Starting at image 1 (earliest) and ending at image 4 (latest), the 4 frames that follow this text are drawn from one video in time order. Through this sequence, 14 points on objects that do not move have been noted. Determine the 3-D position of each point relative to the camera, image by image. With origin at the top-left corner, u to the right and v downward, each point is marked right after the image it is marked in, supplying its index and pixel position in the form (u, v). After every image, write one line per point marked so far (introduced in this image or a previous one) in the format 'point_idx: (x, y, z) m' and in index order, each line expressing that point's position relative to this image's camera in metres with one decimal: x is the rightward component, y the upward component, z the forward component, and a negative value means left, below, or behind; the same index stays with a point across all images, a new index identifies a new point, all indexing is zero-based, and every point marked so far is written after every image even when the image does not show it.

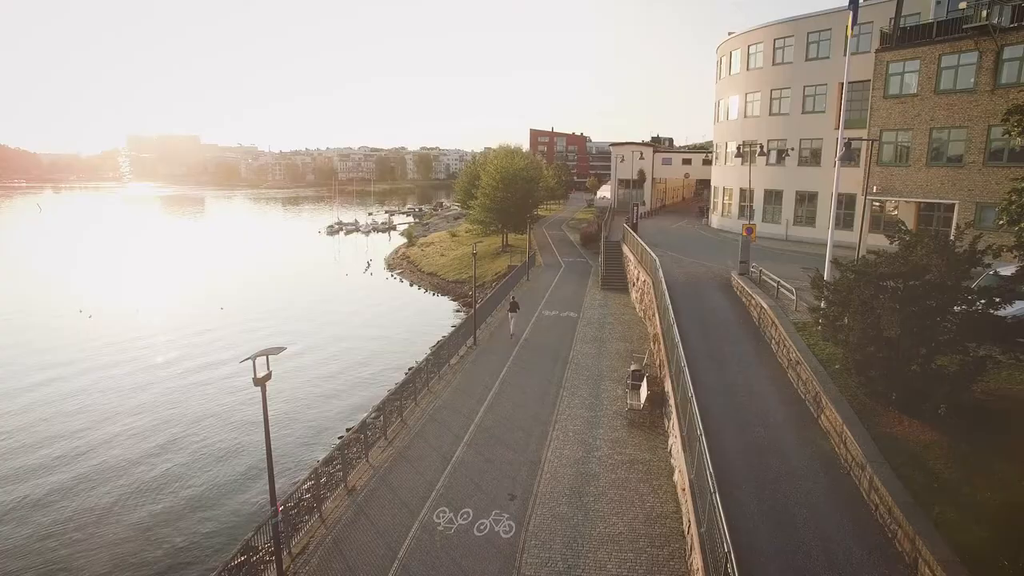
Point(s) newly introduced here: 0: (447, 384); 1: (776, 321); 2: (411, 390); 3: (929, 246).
0: (-2.1, -3.1, +18.8) m
1: (+7.5, -0.9, +16.8) m
2: (-3.0, -3.0, +17.1) m
3: (+7.8, +0.8, +11.1) m
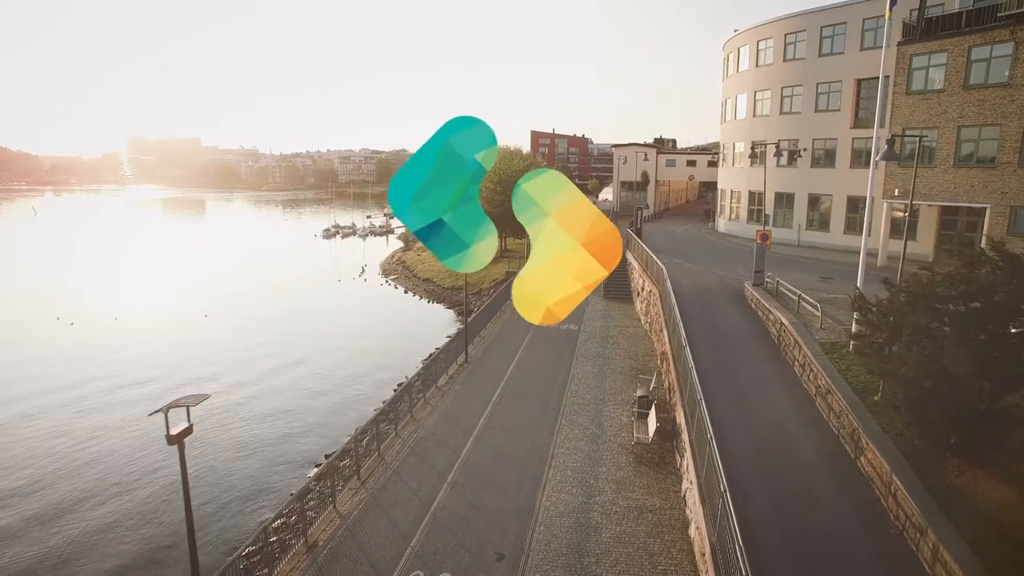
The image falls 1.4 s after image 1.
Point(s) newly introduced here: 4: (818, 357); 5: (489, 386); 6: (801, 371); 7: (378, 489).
0: (-2.3, -3.5, +17.0) m
1: (+7.3, -1.3, +15.0) m
2: (-3.2, -3.4, +15.3) m
3: (+7.6, +0.4, +9.3) m
4: (+7.2, -1.6, +13.9) m
5: (-0.7, -3.1, +18.5) m
6: (+7.3, -2.1, +14.9) m
7: (-2.9, -4.3, +12.7) m
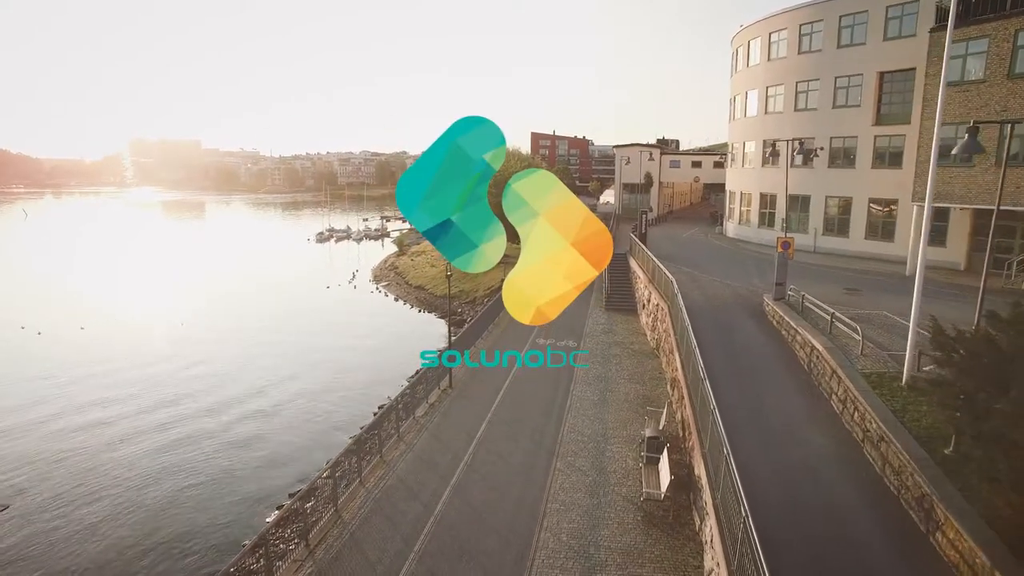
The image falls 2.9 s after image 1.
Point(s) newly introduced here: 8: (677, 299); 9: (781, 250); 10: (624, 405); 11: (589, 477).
0: (-2.6, -3.9, +14.6) m
1: (+7.0, -1.8, +12.6) m
2: (-3.5, -3.9, +13.0) m
3: (+7.3, 0.0, +7.0) m
4: (+6.9, -2.1, +11.5) m
5: (-1.0, -3.5, +16.1) m
6: (+7.0, -2.5, +12.5) m
7: (-3.2, -4.8, +10.3) m
8: (+5.3, -0.4, +19.0) m
9: (+8.6, +1.2, +18.8) m
10: (+3.2, -3.3, +16.6) m
11: (+1.7, -4.1, +12.8) m
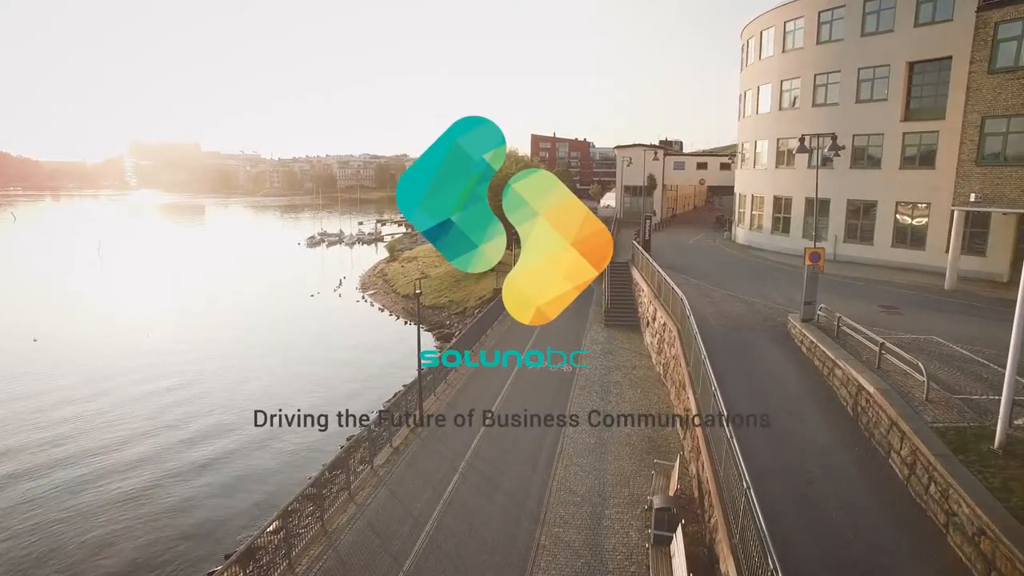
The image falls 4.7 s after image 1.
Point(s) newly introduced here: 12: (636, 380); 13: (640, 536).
0: (-3.1, -4.4, +11.8) m
1: (+6.5, -2.3, +9.8) m
2: (-4.0, -4.4, +10.2) m
3: (+6.8, -0.5, +4.2) m
4: (+6.4, -2.5, +8.7) m
5: (-1.5, -4.0, +13.3) m
6: (+6.5, -3.0, +9.7) m
7: (-3.7, -5.2, +7.5) m
8: (+4.8, -0.9, +16.2) m
9: (+8.1, +0.7, +16.0) m
10: (+2.7, -3.8, +13.8) m
11: (+1.2, -4.6, +10.0) m
12: (+4.0, -2.9, +18.8) m
13: (+2.3, -4.4, +10.7) m
